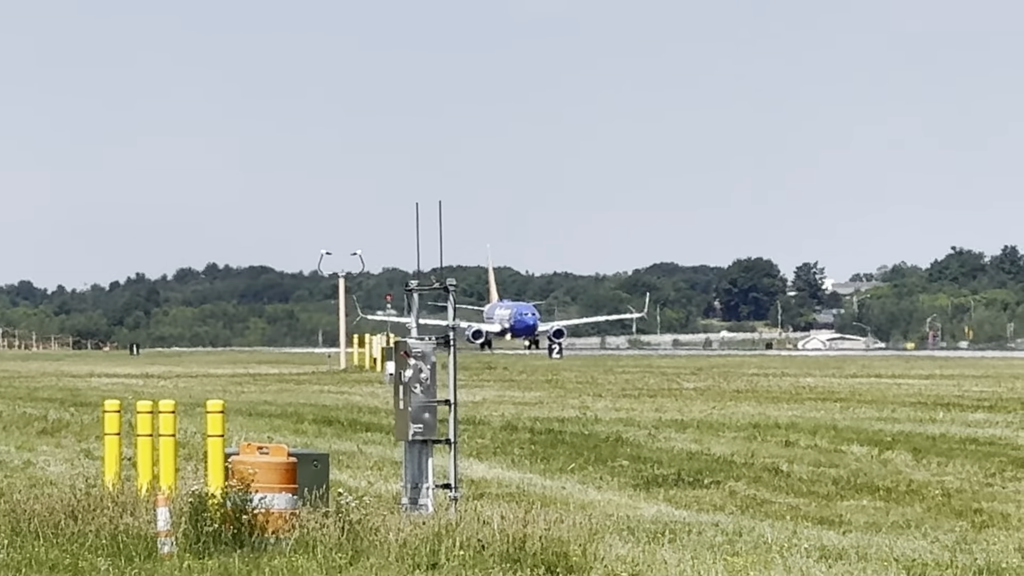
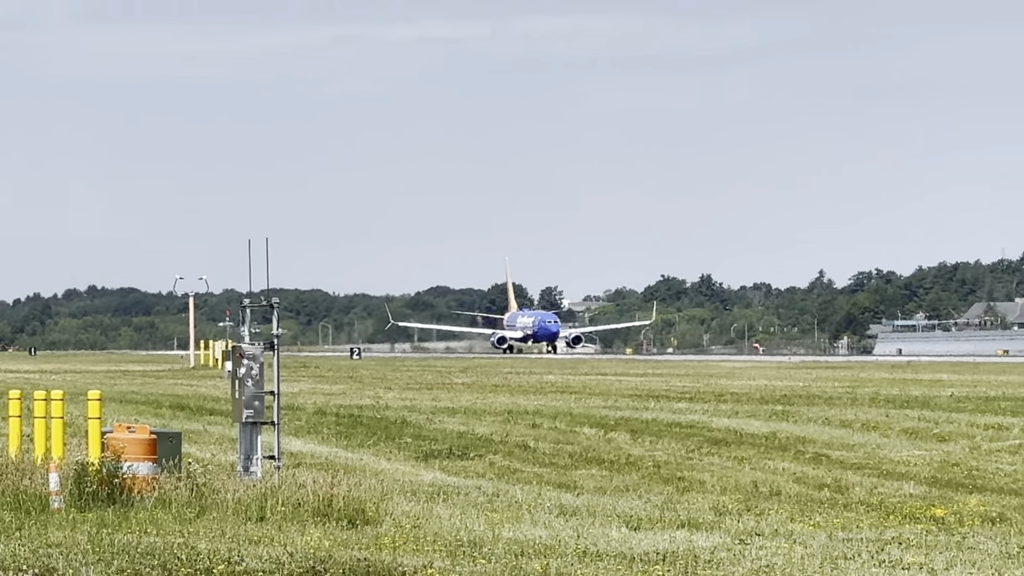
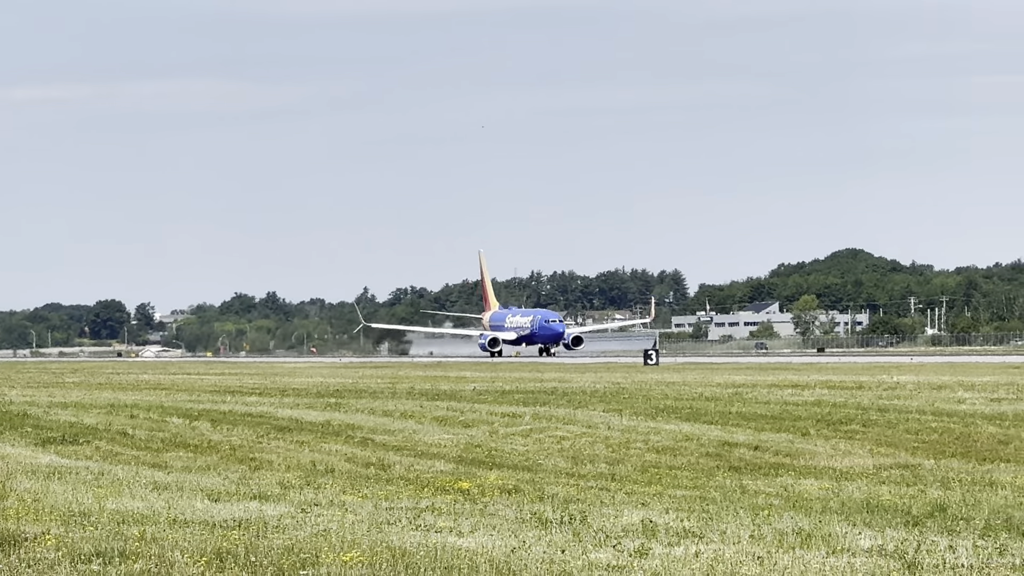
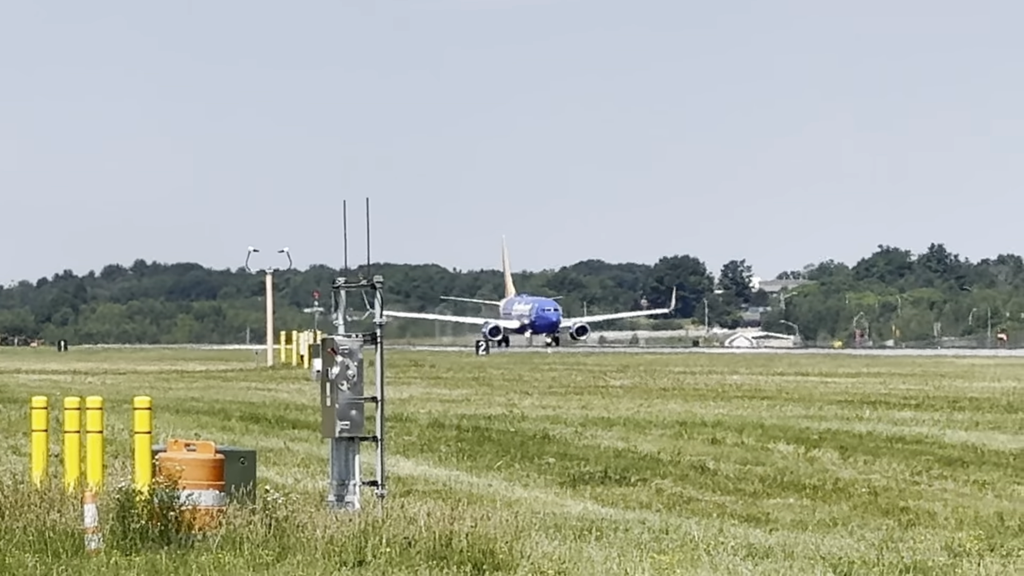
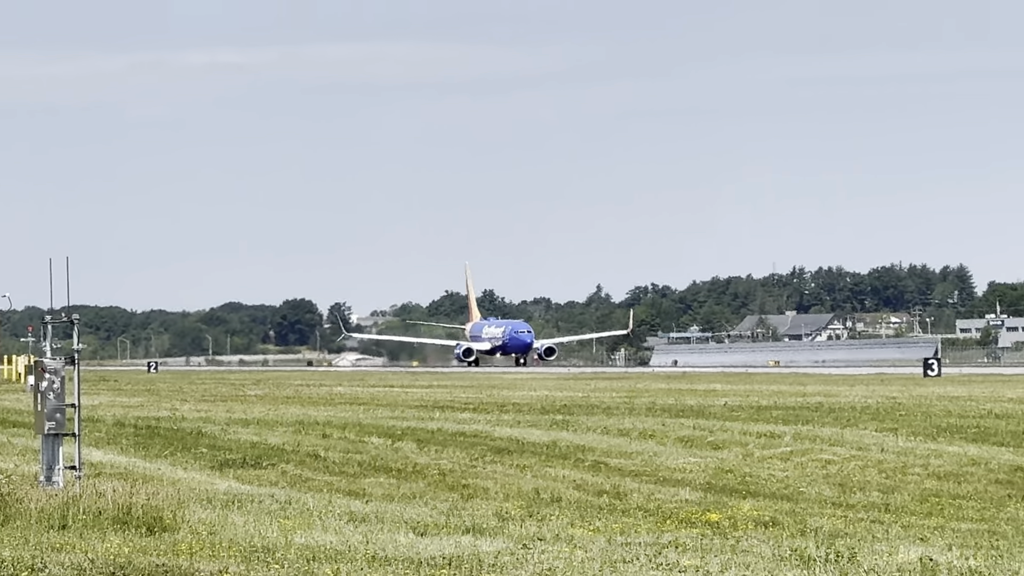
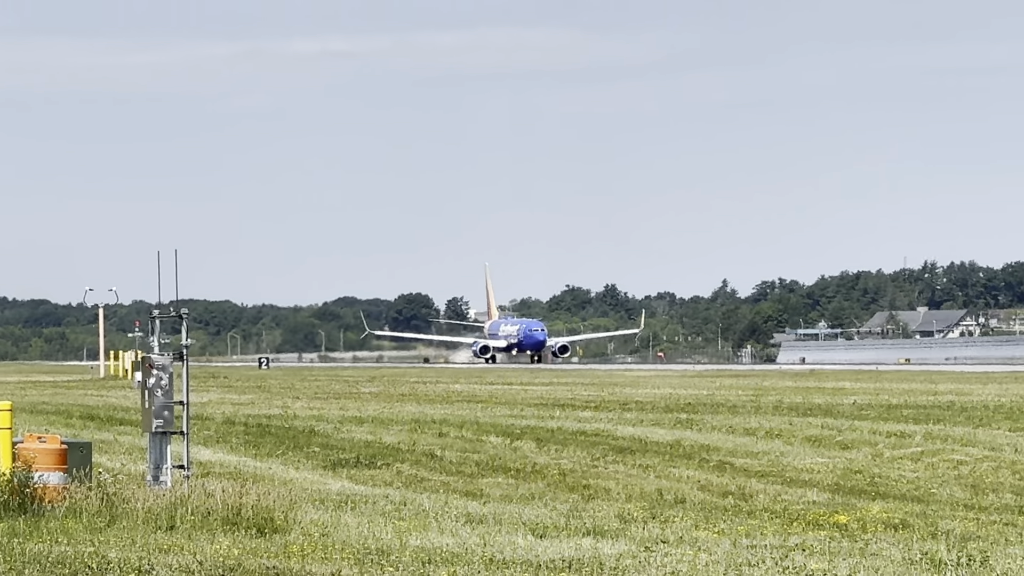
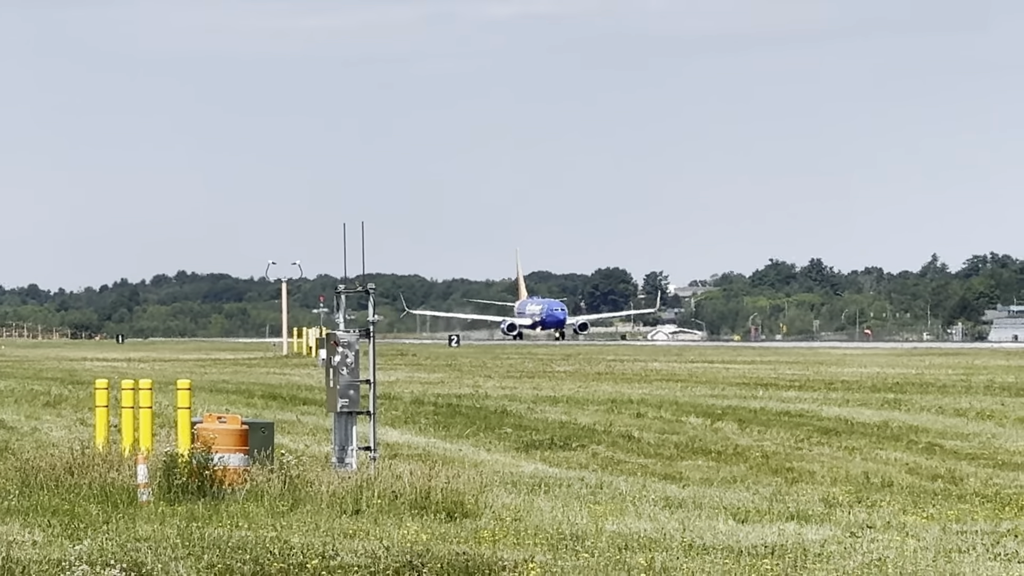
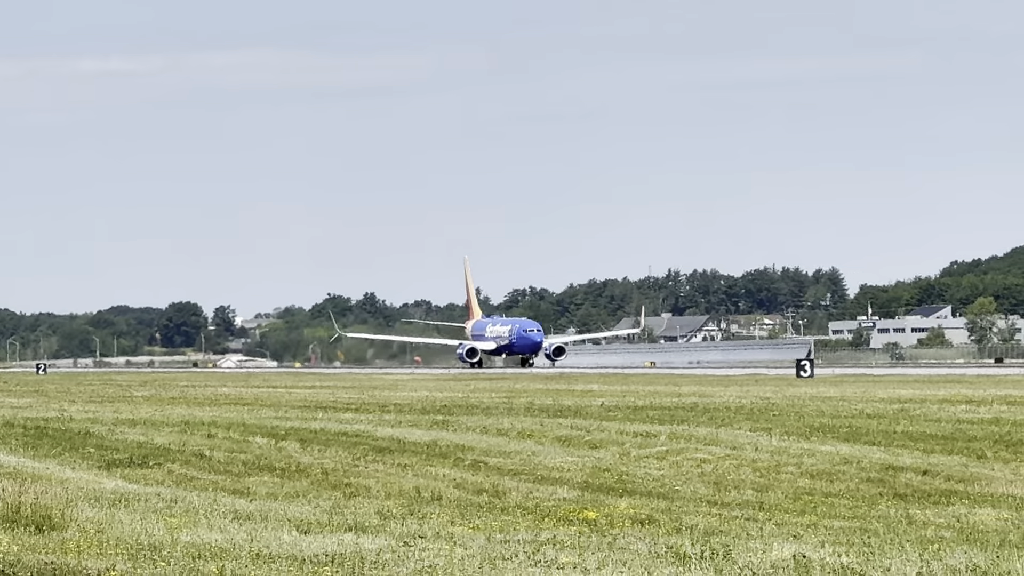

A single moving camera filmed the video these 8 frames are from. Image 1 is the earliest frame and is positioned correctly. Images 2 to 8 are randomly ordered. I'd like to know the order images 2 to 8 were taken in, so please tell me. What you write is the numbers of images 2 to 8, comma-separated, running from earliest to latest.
4, 7, 2, 6, 5, 8, 3
